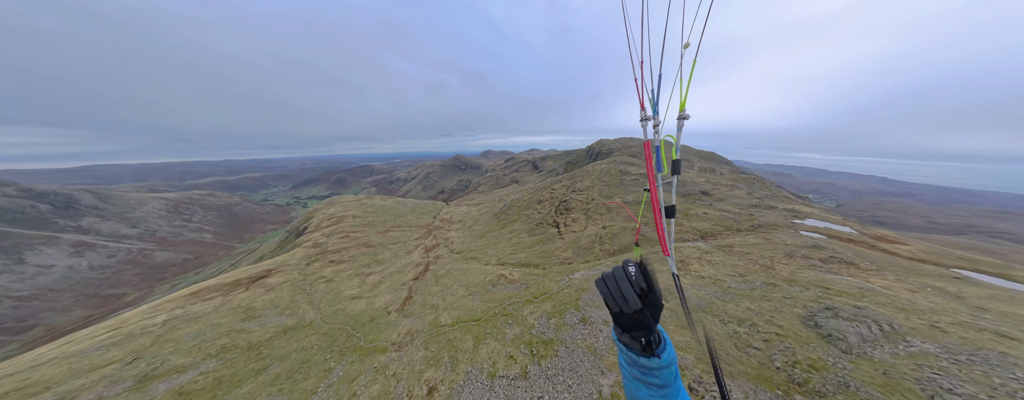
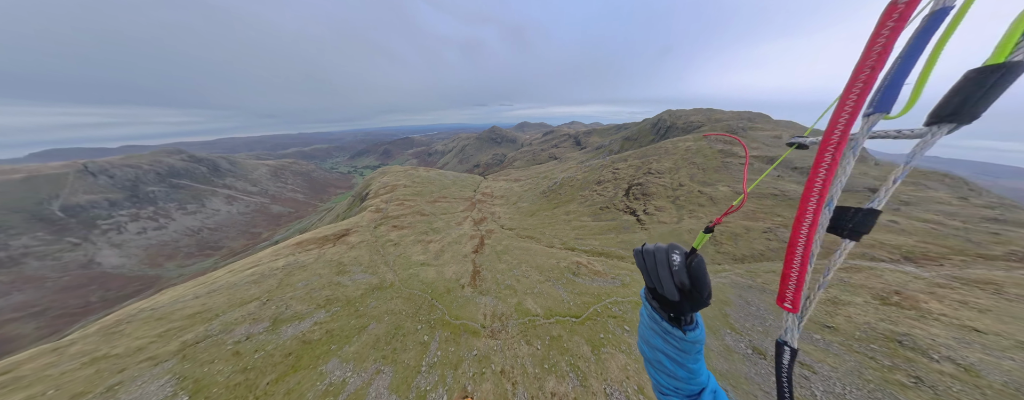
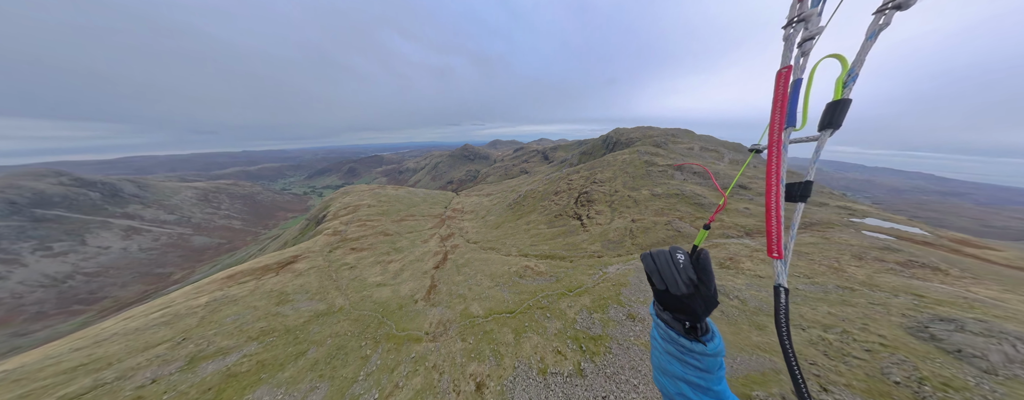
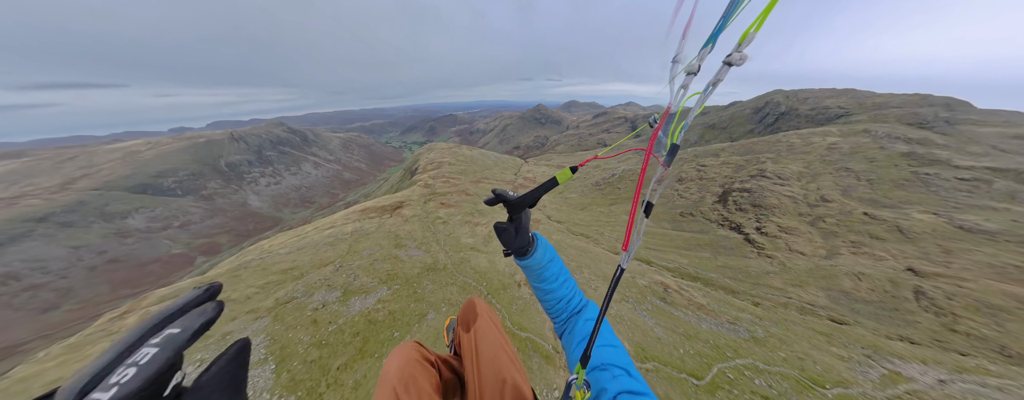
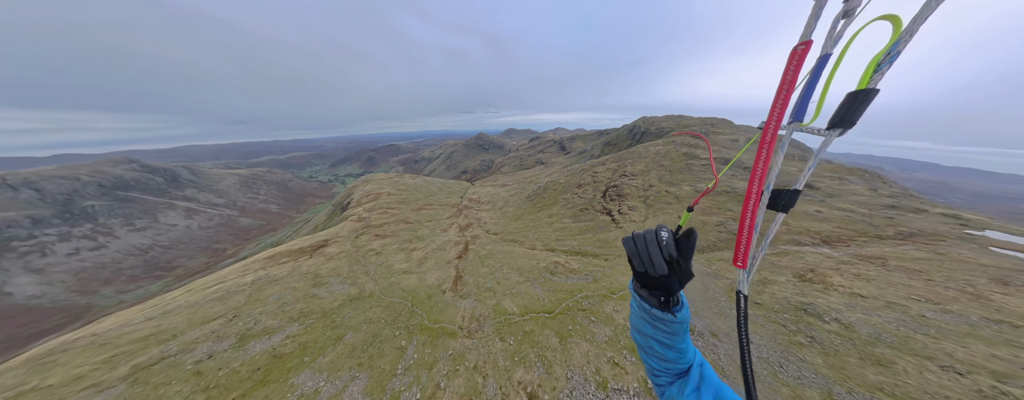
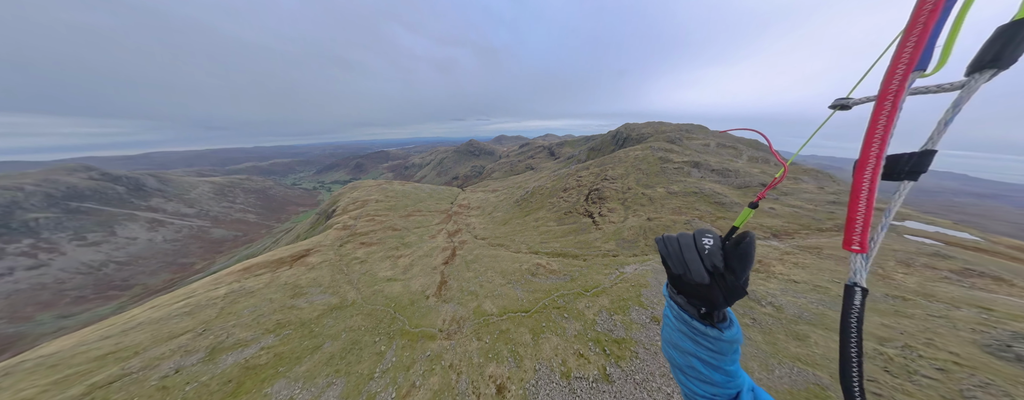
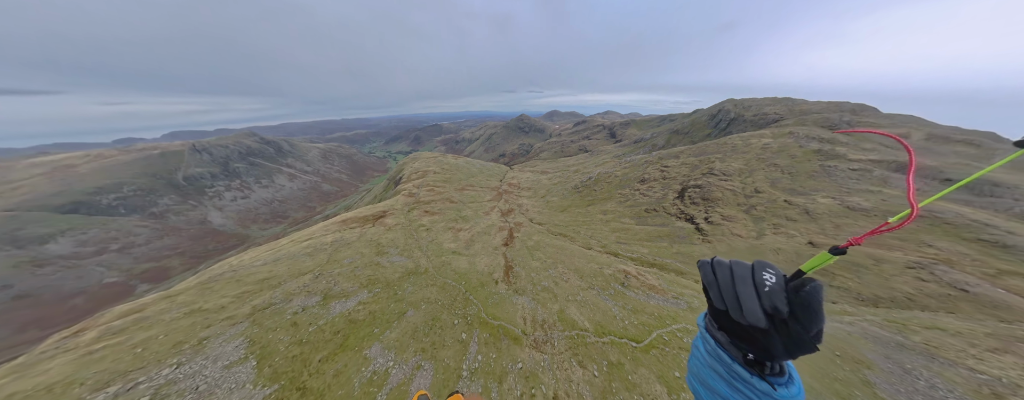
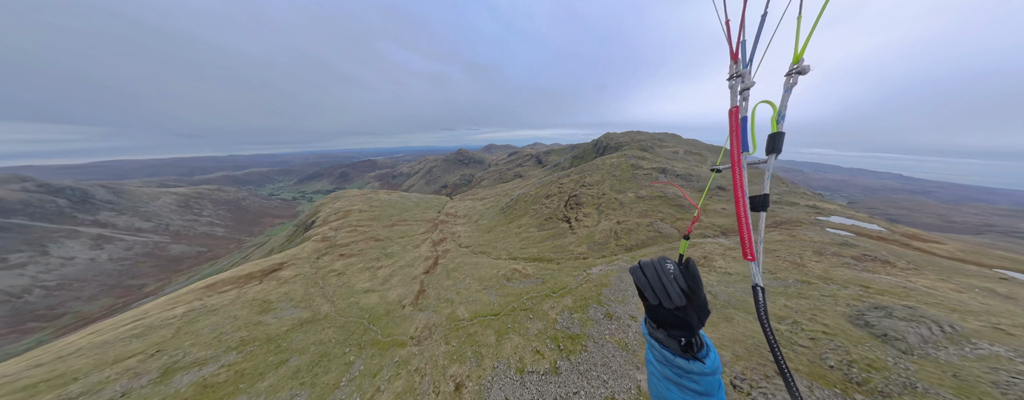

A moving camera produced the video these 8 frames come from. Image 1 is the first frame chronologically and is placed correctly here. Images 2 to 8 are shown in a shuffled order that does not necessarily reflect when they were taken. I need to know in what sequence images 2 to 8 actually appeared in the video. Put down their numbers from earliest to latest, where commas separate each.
8, 3, 6, 5, 2, 7, 4
